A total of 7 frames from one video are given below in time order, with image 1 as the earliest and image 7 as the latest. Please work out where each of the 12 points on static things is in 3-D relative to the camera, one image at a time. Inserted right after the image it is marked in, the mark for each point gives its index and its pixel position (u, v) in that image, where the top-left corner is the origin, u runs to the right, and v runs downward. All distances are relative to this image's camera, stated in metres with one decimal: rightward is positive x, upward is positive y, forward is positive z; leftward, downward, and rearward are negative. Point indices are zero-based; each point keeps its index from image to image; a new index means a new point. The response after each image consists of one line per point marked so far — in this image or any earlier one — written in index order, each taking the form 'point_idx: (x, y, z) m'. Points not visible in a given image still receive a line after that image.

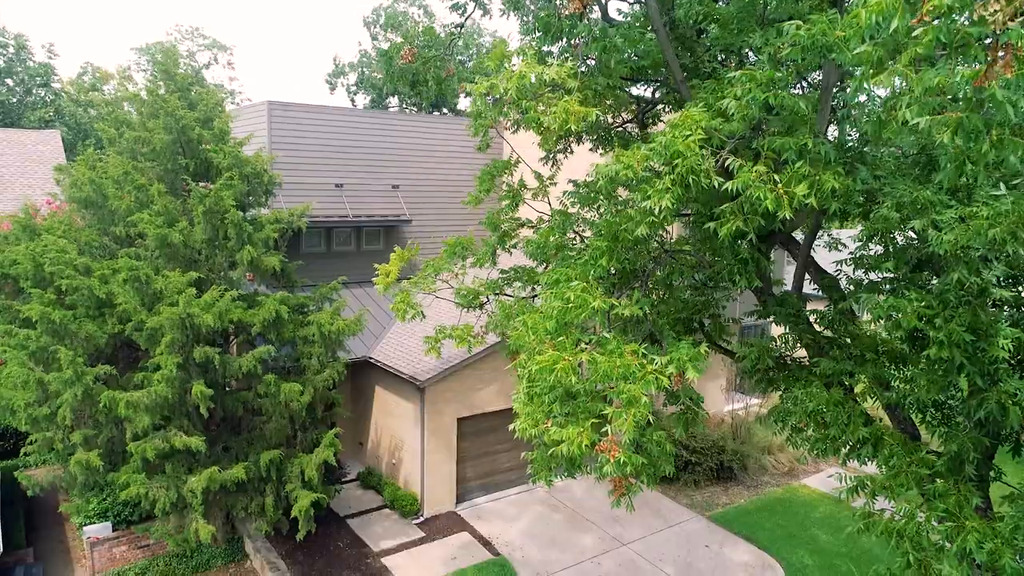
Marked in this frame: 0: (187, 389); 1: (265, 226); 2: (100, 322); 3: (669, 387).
0: (-4.6, -1.4, +9.4) m
1: (-4.1, +1.0, +10.9) m
2: (-6.0, -0.5, +9.5) m
3: (+1.2, -0.8, +5.2) m
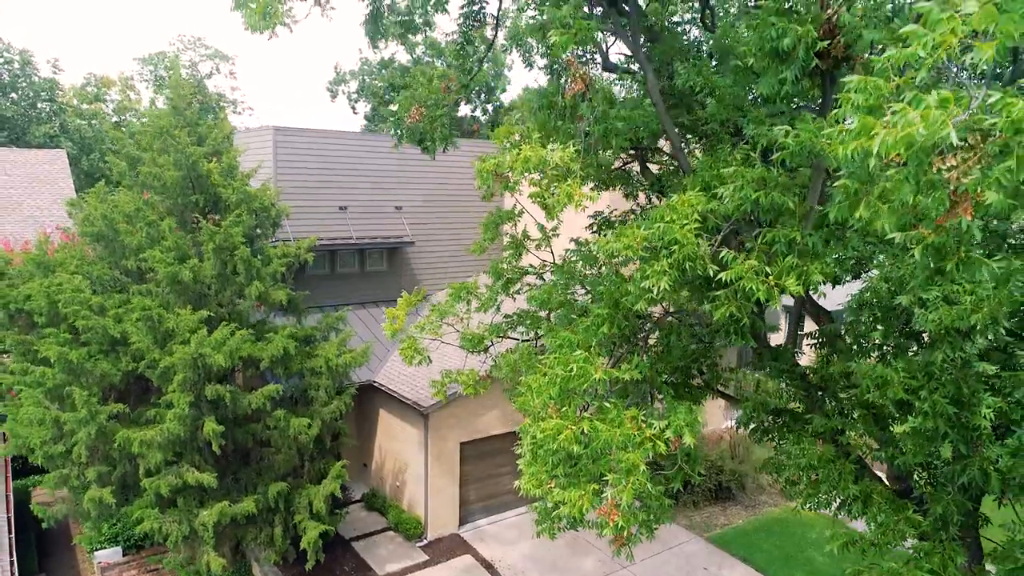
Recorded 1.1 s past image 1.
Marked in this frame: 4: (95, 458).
0: (-4.6, -2.0, +9.6) m
1: (-4.1, +0.5, +11.2) m
2: (-5.9, -1.1, +9.8) m
3: (+1.3, -1.3, +5.4) m
4: (-6.0, -2.4, +9.4) m
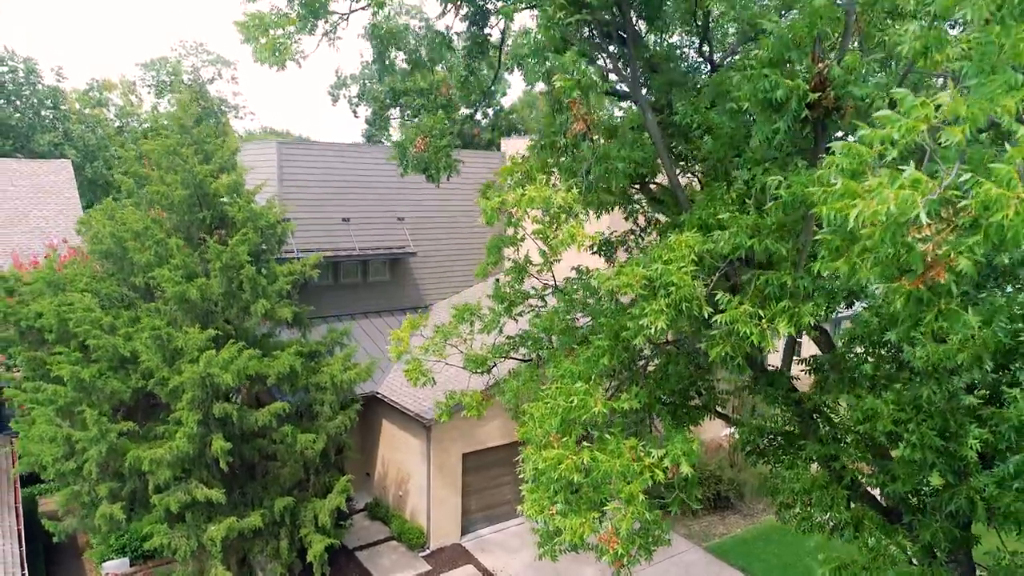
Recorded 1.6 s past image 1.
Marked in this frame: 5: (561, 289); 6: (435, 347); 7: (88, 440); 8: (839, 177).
0: (-4.6, -2.3, +9.8) m
1: (-4.0, +0.2, +11.4) m
2: (-5.9, -1.4, +9.9) m
3: (+1.3, -1.6, +5.6) m
4: (-6.0, -2.7, +9.6) m
5: (+0.5, 0.0, +7.4) m
6: (-1.0, -0.8, +8.5) m
7: (-5.8, -2.1, +9.0) m
8: (+1.8, +0.6, +3.6) m
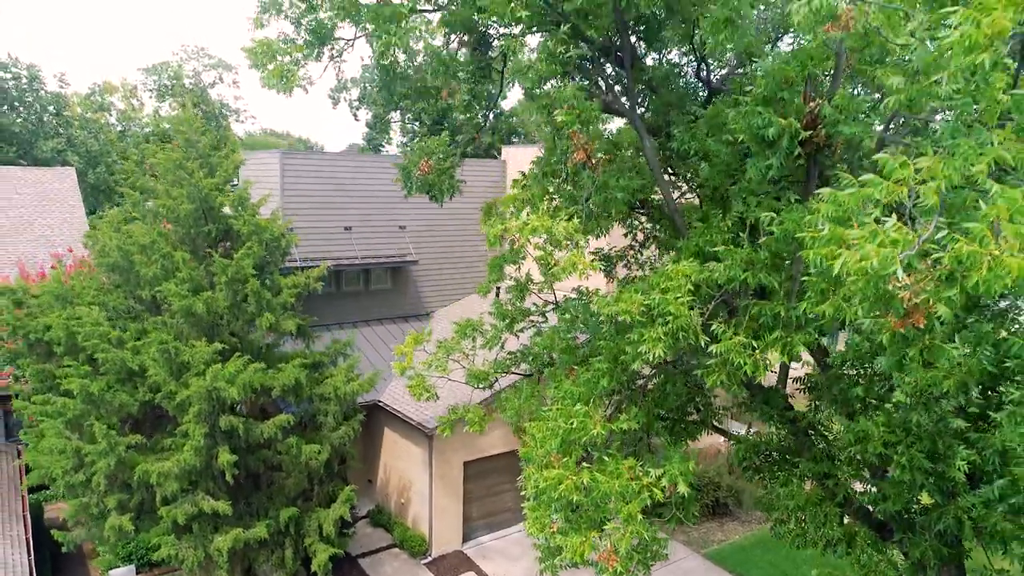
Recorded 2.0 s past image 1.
0: (-4.5, -2.5, +10.0) m
1: (-4.0, -0.1, +11.6) m
2: (-5.9, -1.6, +10.1) m
3: (+1.3, -1.9, +5.8) m
4: (-5.9, -3.0, +9.8) m
5: (+0.6, -0.2, +7.5) m
6: (-1.0, -1.0, +8.7) m
7: (-5.8, -2.3, +9.2) m
8: (+1.8, +0.4, +3.7) m
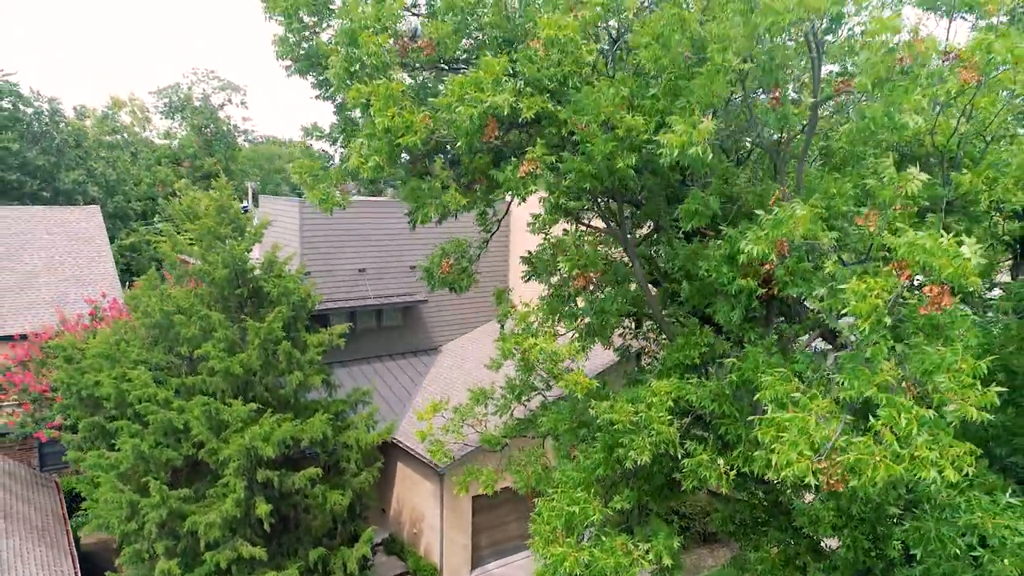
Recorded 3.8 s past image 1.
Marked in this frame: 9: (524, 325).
0: (-4.4, -3.6, +11.1) m
1: (-3.9, -1.2, +12.7) m
2: (-5.7, -2.7, +11.2) m
3: (+1.5, -3.0, +6.9) m
4: (-5.8, -4.1, +10.9) m
5: (+0.7, -1.3, +8.7) m
6: (-0.9, -2.1, +9.8) m
7: (-5.7, -3.4, +10.3) m
8: (+1.9, -0.8, +4.9) m
9: (+0.1, -0.4, +7.6) m
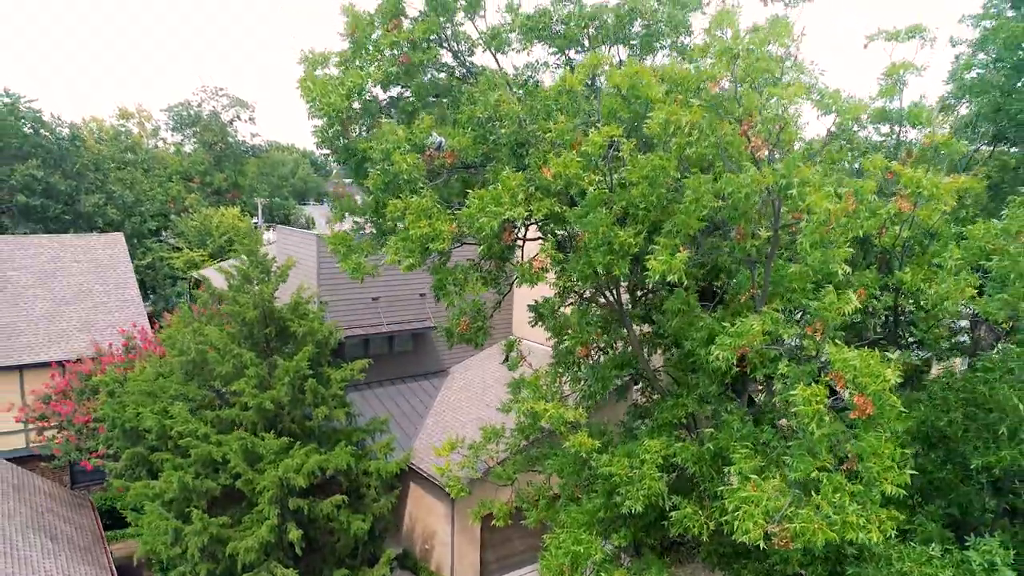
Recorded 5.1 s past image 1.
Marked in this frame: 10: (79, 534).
0: (-4.3, -4.5, +12.2) m
1: (-3.8, -2.0, +13.8) m
2: (-5.6, -3.5, +12.4) m
3: (+1.6, -3.8, +8.0) m
4: (-5.7, -4.9, +12.0) m
5: (+0.8, -2.2, +9.8) m
6: (-0.7, -2.9, +10.9) m
7: (-5.5, -4.3, +11.4) m
8: (+2.1, -1.6, +6.0) m
9: (+0.3, -1.3, +8.7) m
10: (-10.0, -5.7, +15.2) m
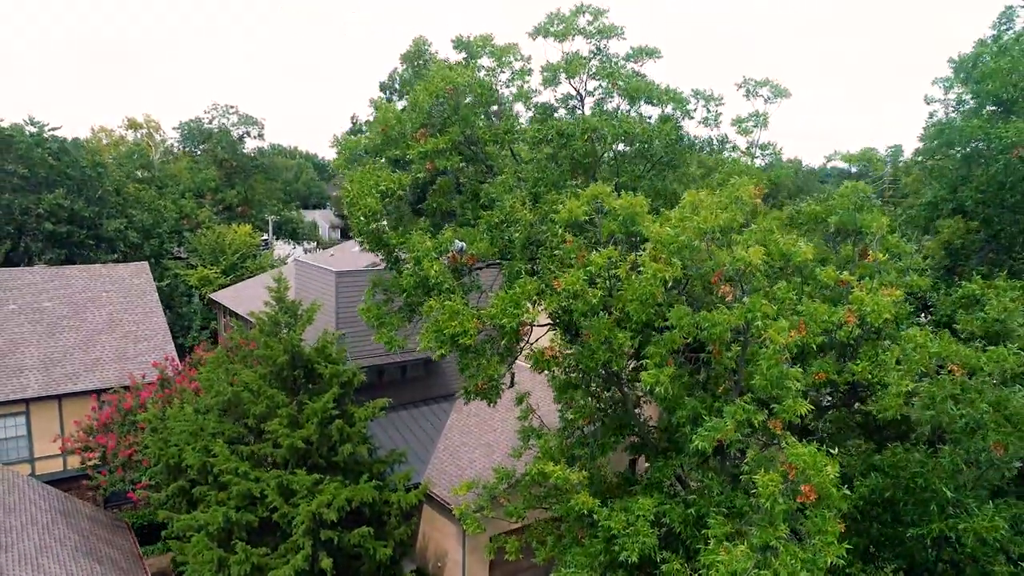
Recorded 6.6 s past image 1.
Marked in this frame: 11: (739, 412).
0: (-4.1, -5.5, +13.6) m
1: (-3.6, -3.1, +15.1) m
2: (-5.4, -4.6, +13.7) m
3: (+1.8, -4.9, +9.4) m
4: (-5.5, -6.0, +13.4) m
5: (+1.0, -3.3, +11.1) m
6: (-0.5, -4.0, +12.2) m
7: (-5.4, -5.3, +12.8) m
8: (+2.2, -2.7, +7.3) m
9: (+0.5, -2.4, +10.0) m
10: (-9.9, -6.8, +16.6) m
11: (+2.5, -1.4, +7.3) m
